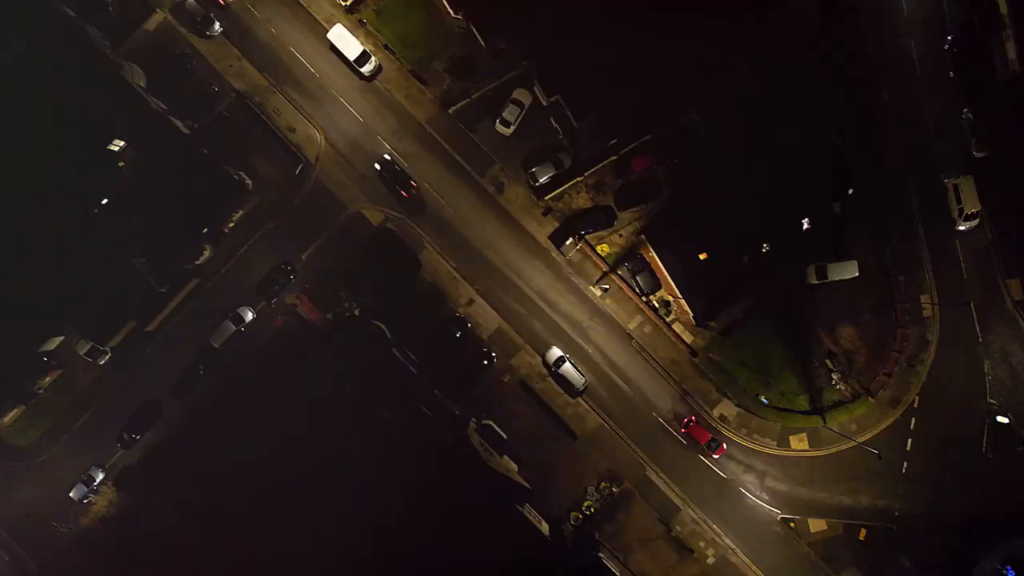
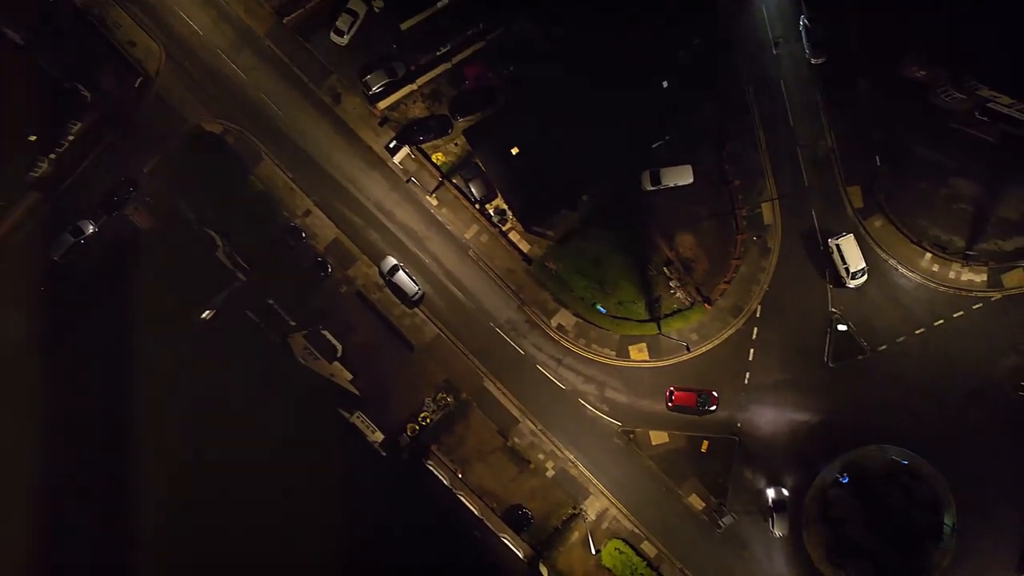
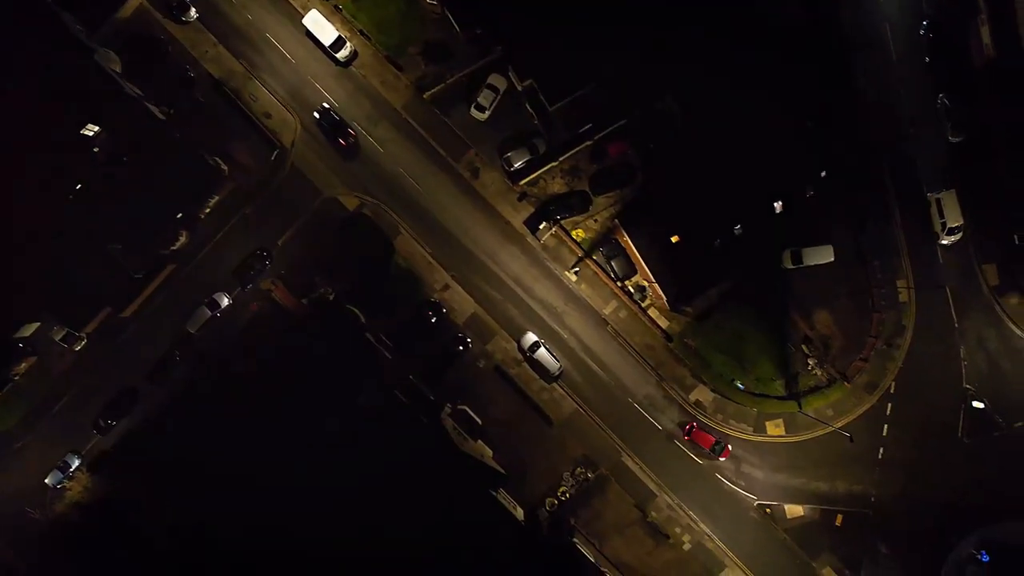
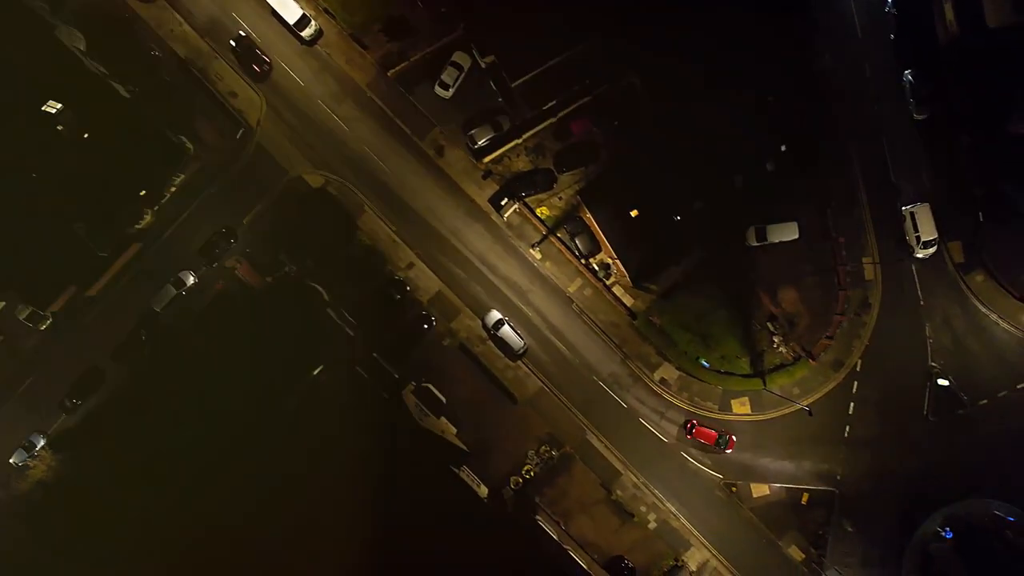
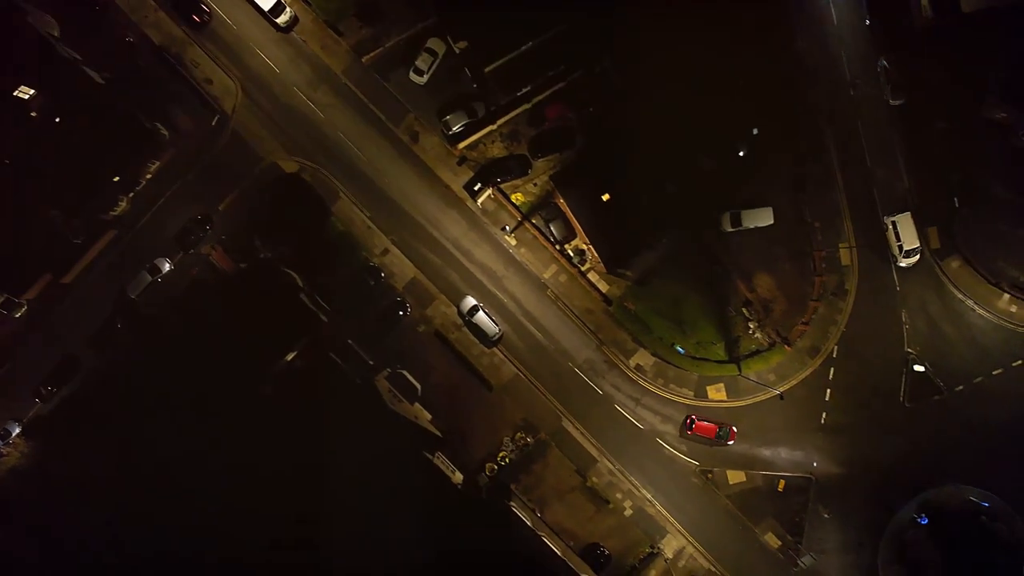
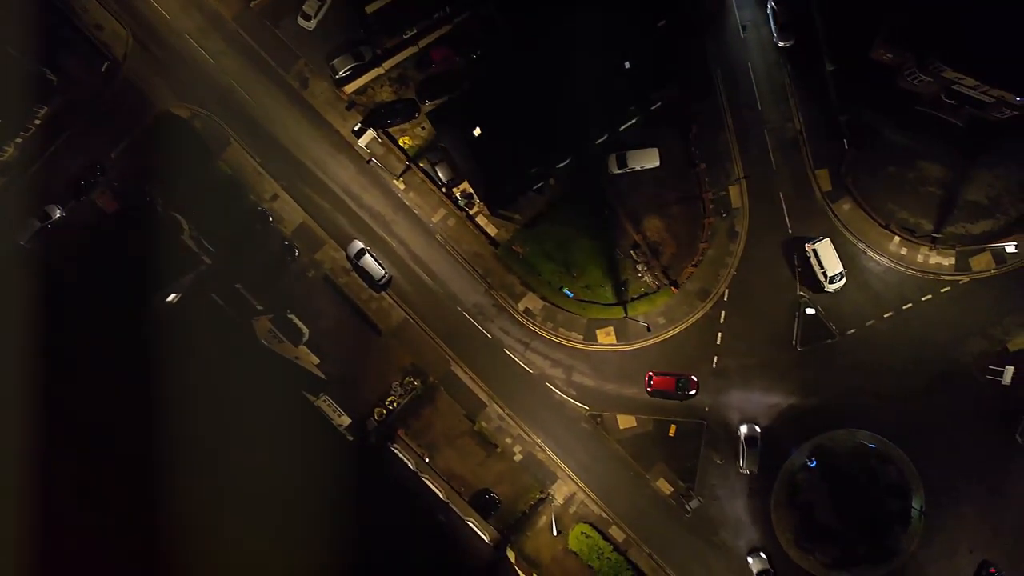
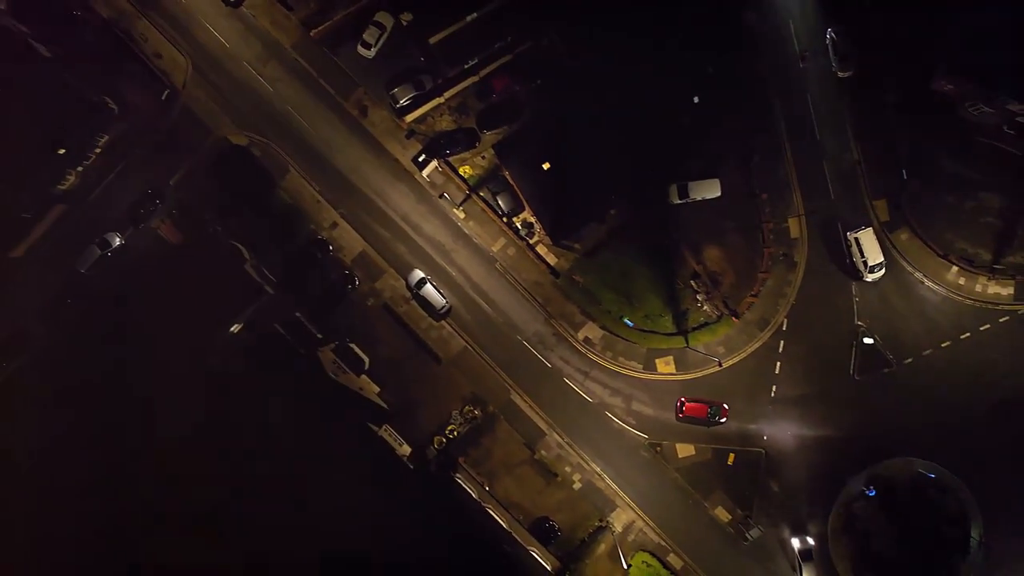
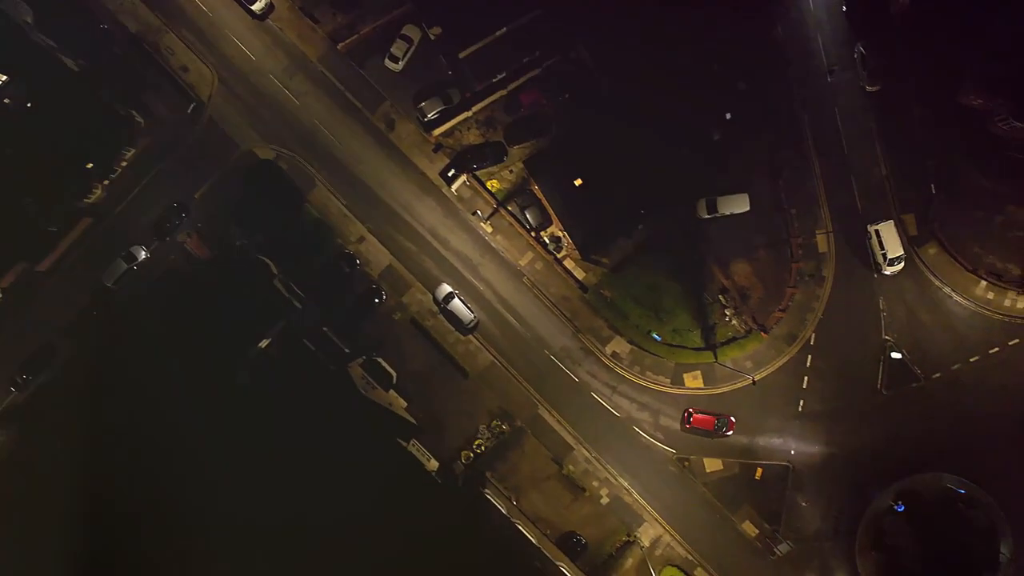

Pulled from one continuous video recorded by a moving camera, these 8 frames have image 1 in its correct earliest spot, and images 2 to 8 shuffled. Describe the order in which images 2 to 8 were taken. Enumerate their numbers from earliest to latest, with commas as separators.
3, 4, 5, 8, 7, 2, 6
